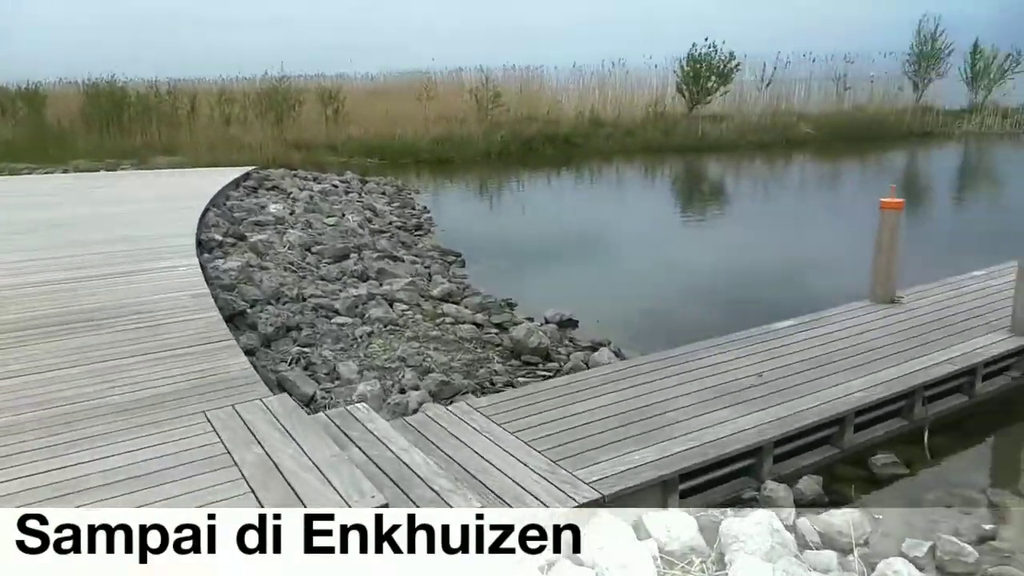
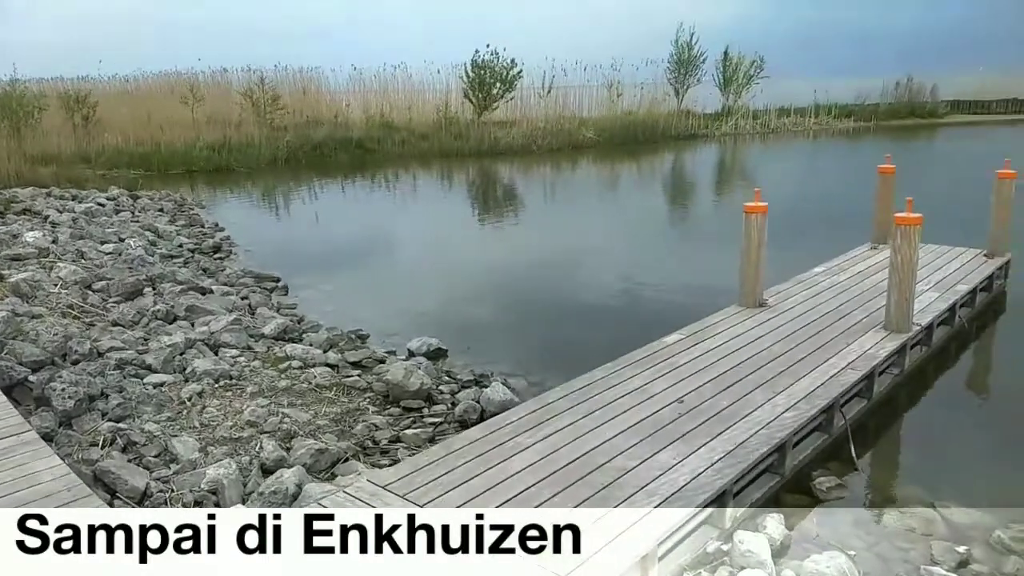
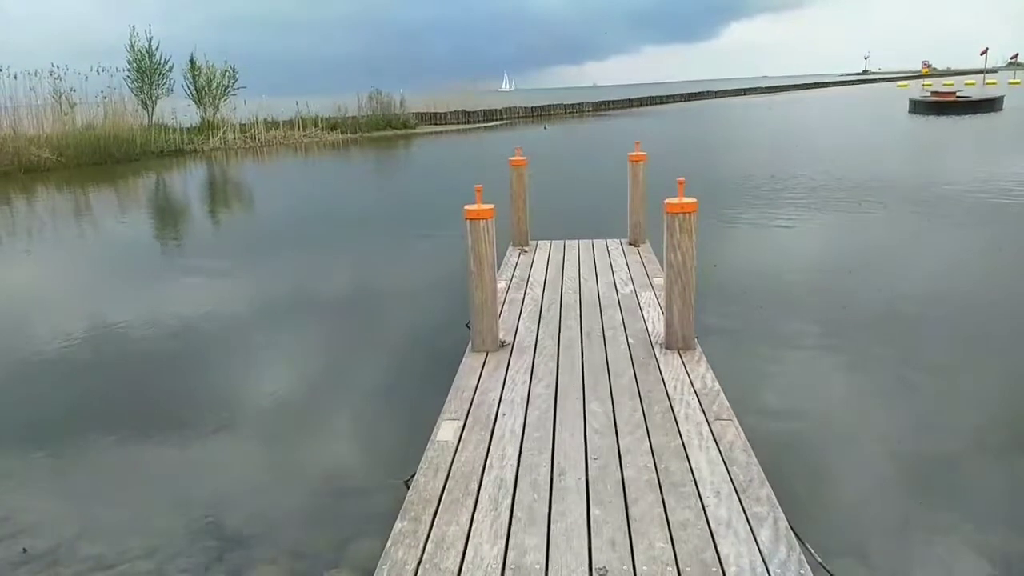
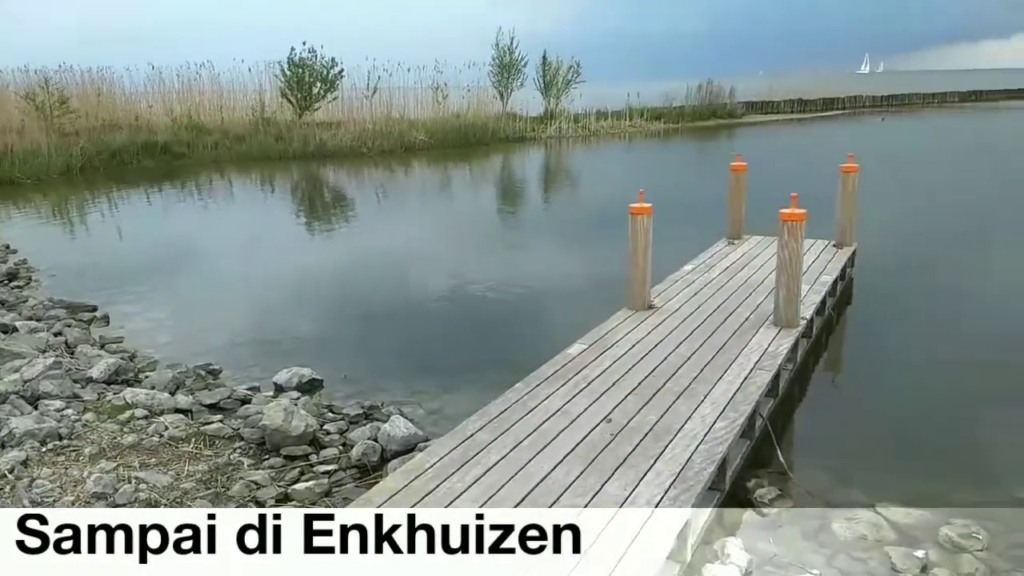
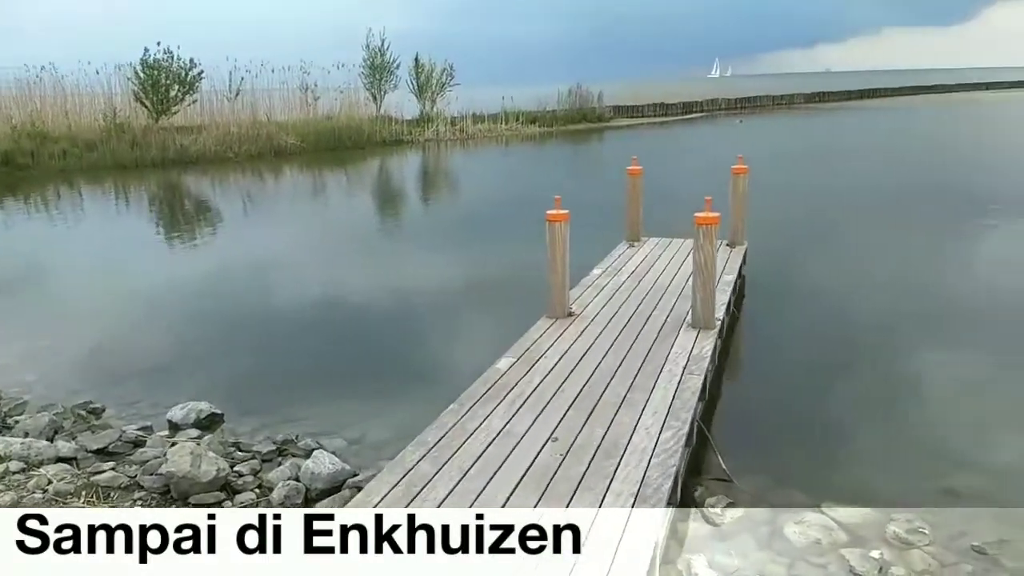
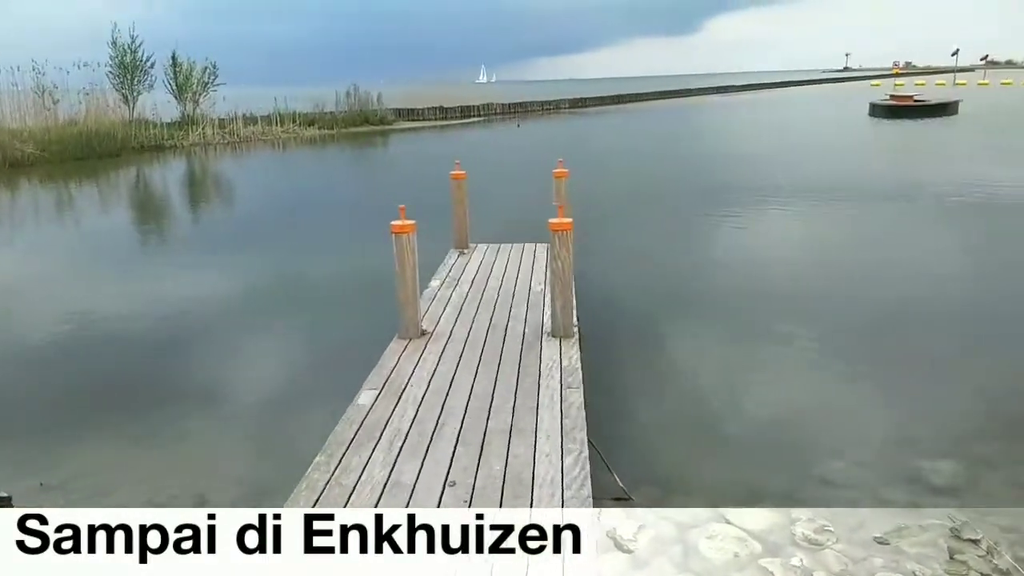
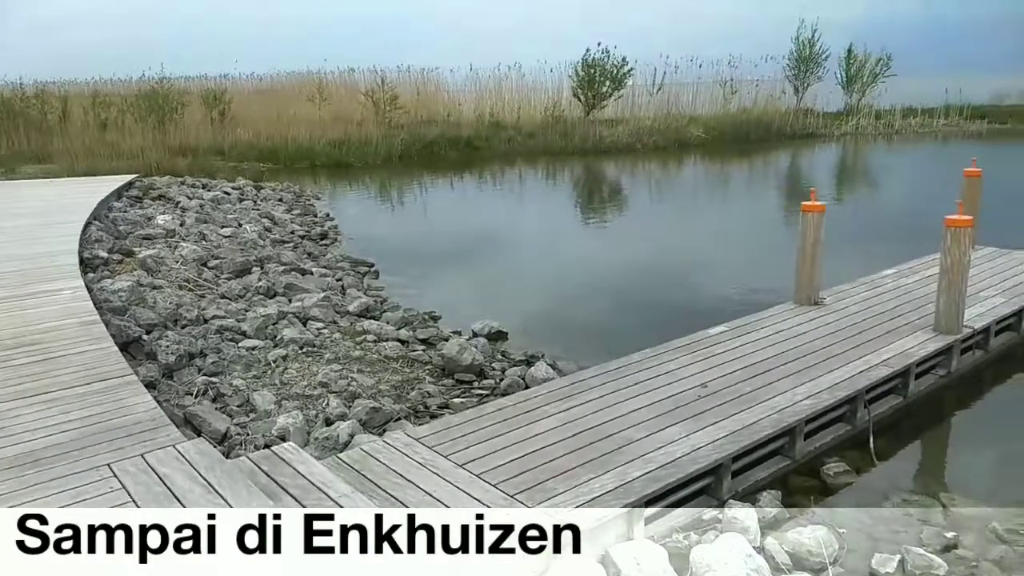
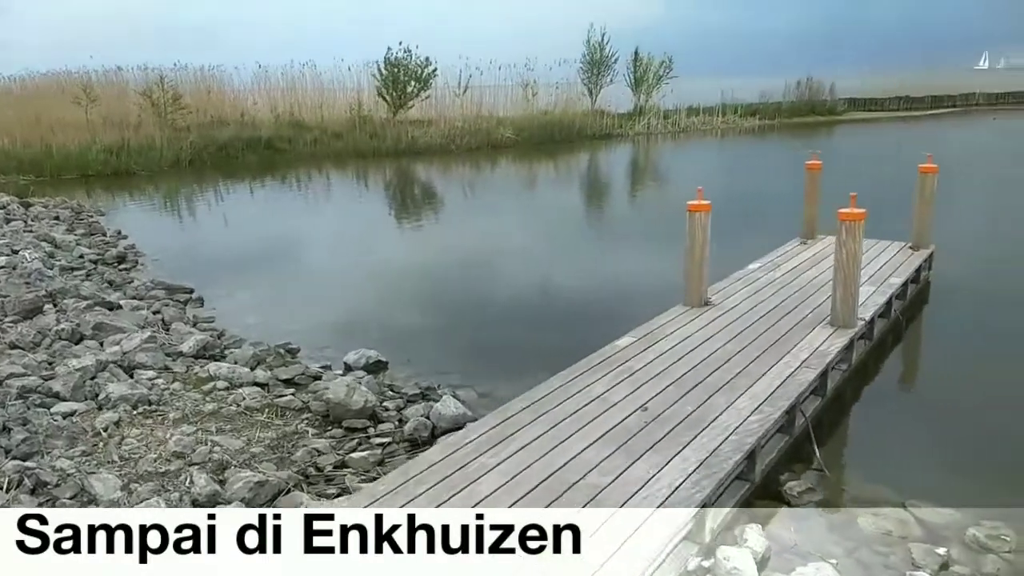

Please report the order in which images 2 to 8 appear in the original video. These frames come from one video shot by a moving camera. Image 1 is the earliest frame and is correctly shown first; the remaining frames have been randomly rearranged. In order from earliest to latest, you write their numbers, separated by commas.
7, 2, 8, 4, 5, 6, 3
